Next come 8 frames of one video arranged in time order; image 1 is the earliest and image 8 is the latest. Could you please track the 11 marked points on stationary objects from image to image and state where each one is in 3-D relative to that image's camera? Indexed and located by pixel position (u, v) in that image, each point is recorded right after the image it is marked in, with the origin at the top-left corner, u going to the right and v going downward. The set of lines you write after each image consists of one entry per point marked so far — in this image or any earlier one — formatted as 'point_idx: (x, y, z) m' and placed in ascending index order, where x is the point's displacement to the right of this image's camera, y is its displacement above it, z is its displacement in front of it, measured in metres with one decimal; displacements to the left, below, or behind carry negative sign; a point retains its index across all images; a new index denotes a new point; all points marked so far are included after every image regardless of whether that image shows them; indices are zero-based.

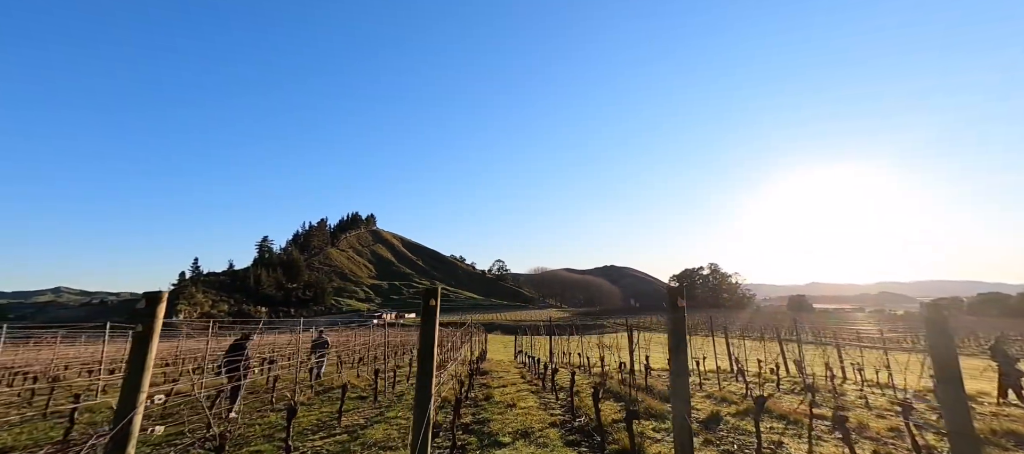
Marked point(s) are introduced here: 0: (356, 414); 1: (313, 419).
0: (-2.8, -3.3, +7.9) m
1: (-3.2, -3.2, +7.2) m
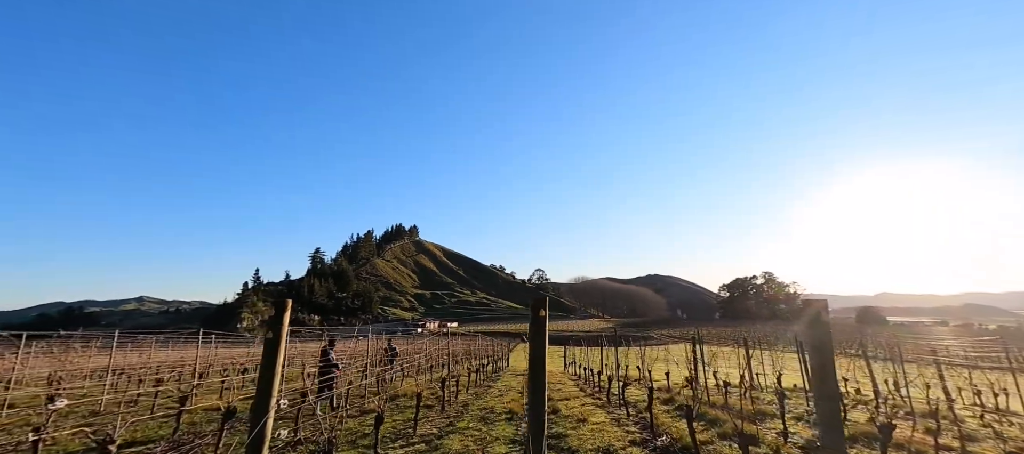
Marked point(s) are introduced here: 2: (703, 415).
0: (-1.5, -3.6, +8.1) m
1: (-2.1, -3.4, +7.5) m
2: (+3.2, -3.2, +7.5) m
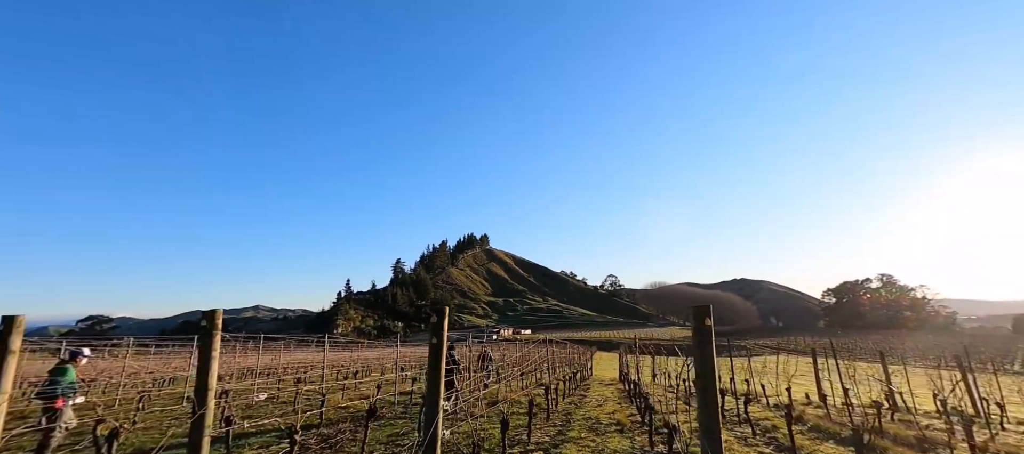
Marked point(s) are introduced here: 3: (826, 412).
0: (+0.5, -3.8, +8.3) m
1: (-0.1, -3.7, +7.7) m
2: (+5.1, -3.2, +6.8) m
3: (+7.1, -4.2, +9.9) m
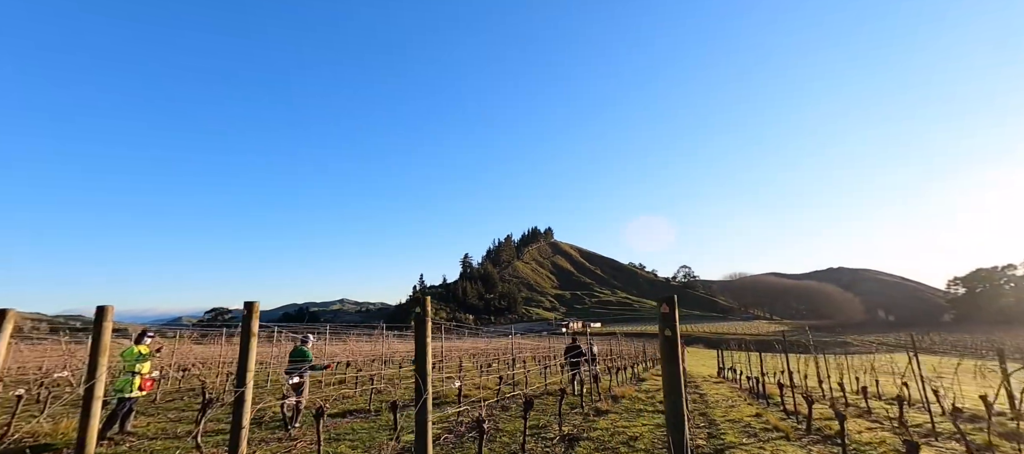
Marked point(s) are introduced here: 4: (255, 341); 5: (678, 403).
0: (+3.1, -3.6, +7.7) m
1: (+2.3, -3.4, +7.3) m
2: (+7.2, -2.9, +5.4) m
3: (+9.8, -3.7, +8.1) m
4: (-2.4, -1.0, +4.1) m
5: (+1.0, -1.0, +2.6) m
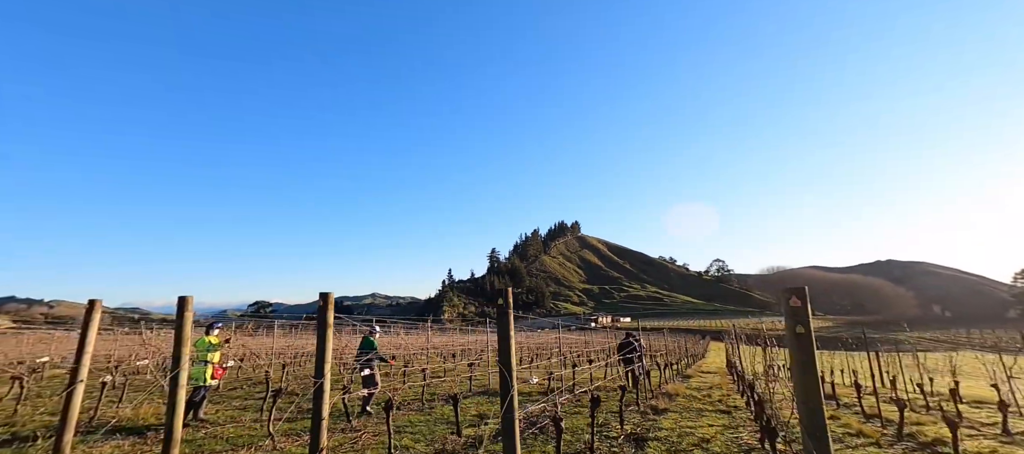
0: (+4.1, -3.4, +7.3) m
1: (+3.3, -3.3, +6.9) m
2: (+8.0, -2.7, +4.6) m
3: (+10.9, -3.5, +7.0) m
4: (-1.7, -1.0, +4.1) m
5: (+1.6, -0.9, +2.3) m
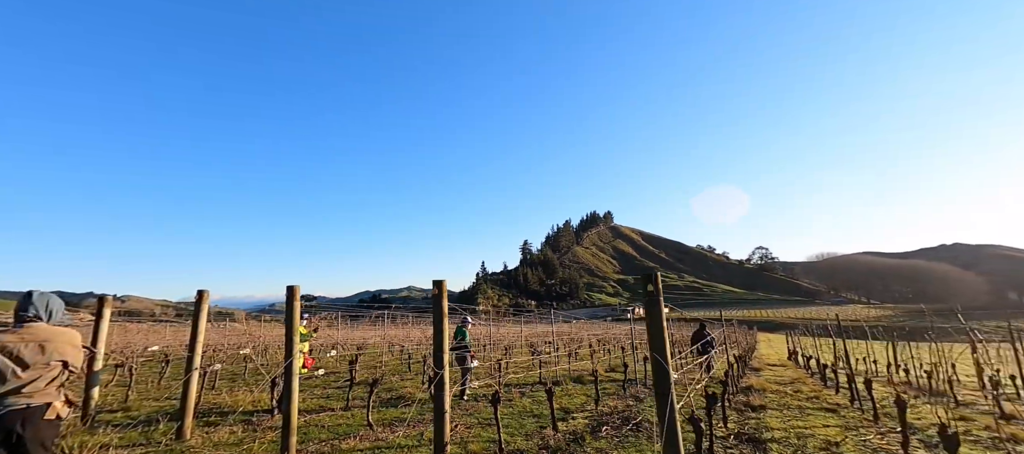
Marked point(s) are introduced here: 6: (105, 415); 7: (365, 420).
0: (+5.6, -3.0, +6.4) m
1: (+4.8, -3.0, +6.2) m
2: (+9.2, -2.3, +3.3) m
3: (+12.3, -3.0, +5.5) m
4: (-0.6, -0.8, +3.9) m
5: (+2.5, -0.8, +1.7) m
6: (-6.6, -3.0, +7.1) m
7: (-2.3, -3.0, +6.9) m
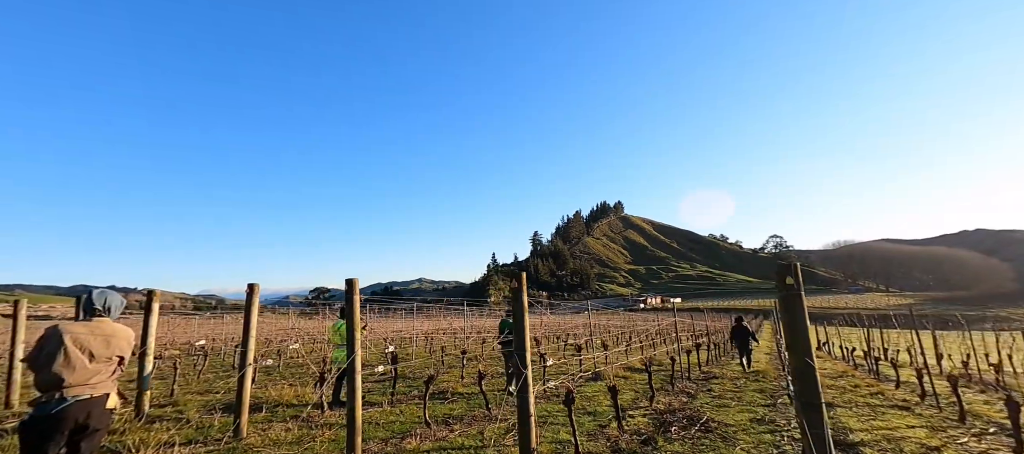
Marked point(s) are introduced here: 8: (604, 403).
0: (+6.4, -2.8, +5.8) m
1: (+5.6, -2.7, +5.6) m
2: (+9.9, -2.1, +2.5) m
3: (+13.0, -2.7, +4.6) m
4: (+0.1, -0.7, +3.5) m
5: (+3.0, -0.6, +1.2) m
6: (-5.7, -2.9, +7.0) m
7: (-1.4, -2.9, +6.7) m
8: (+1.7, -3.2, +8.0) m
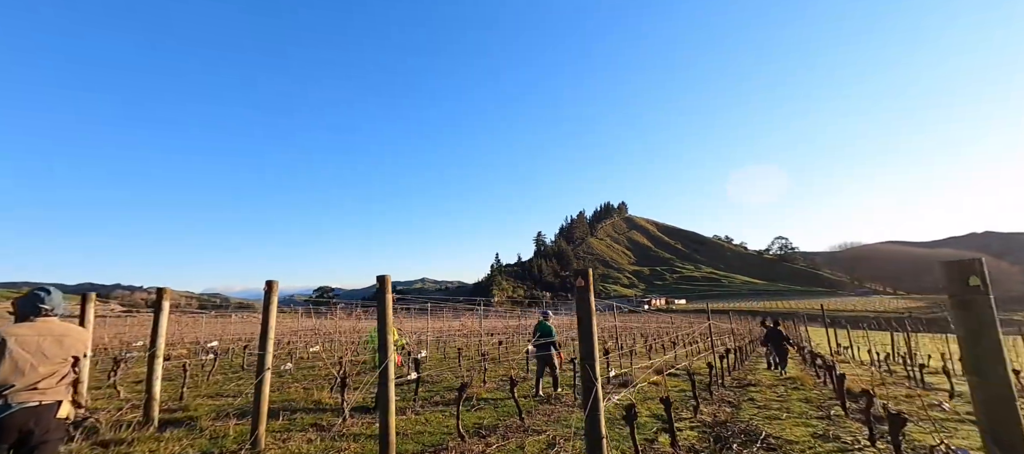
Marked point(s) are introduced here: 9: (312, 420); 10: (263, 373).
0: (+6.9, -2.7, +5.1) m
1: (+6.1, -2.7, +4.9) m
2: (+10.3, -2.1, +1.7) m
3: (+13.5, -2.7, +3.6) m
4: (+0.6, -0.6, +2.9) m
5: (+3.4, -0.6, +0.6) m
6: (-5.2, -2.8, +6.6) m
7: (-0.9, -2.8, +6.2) m
8: (+2.3, -3.1, +7.3) m
9: (-2.8, -2.7, +6.3) m
10: (-2.7, -1.6, +4.8) m
